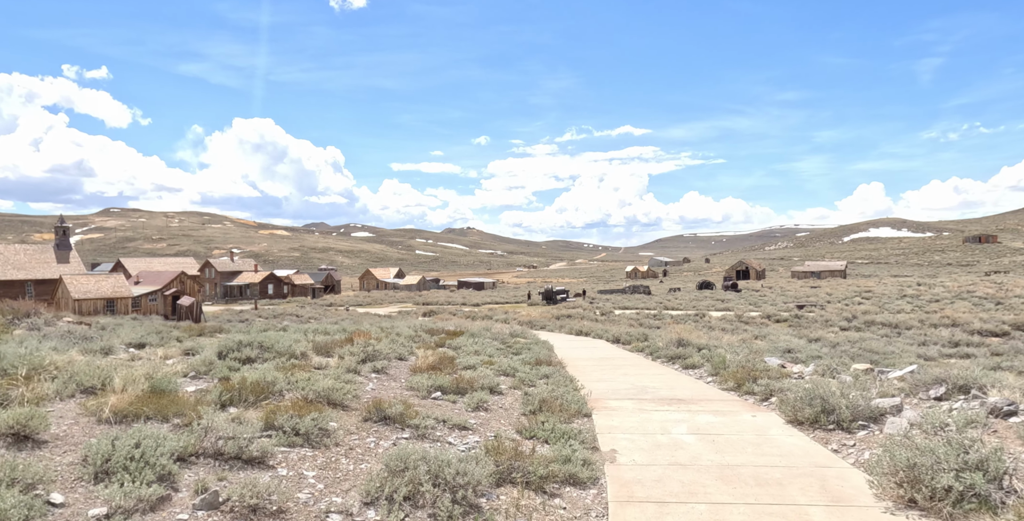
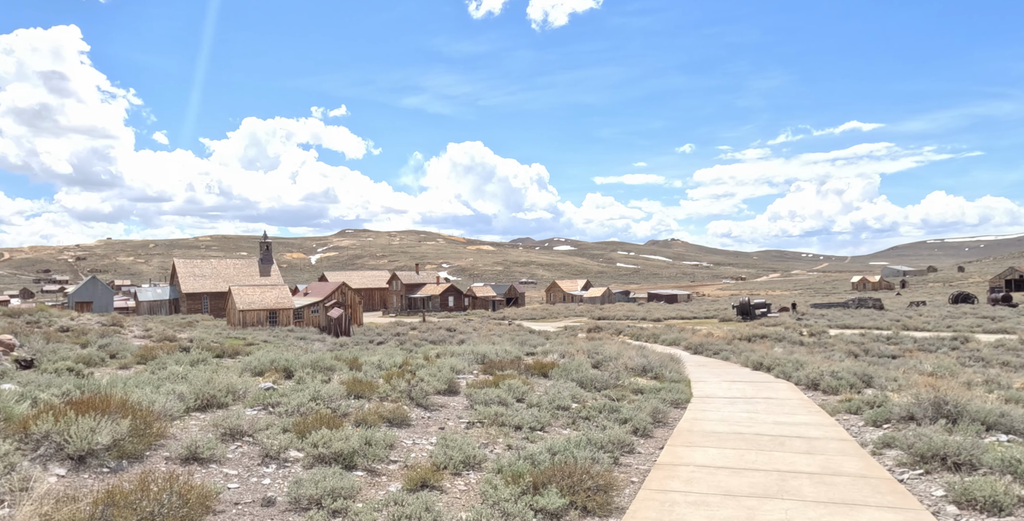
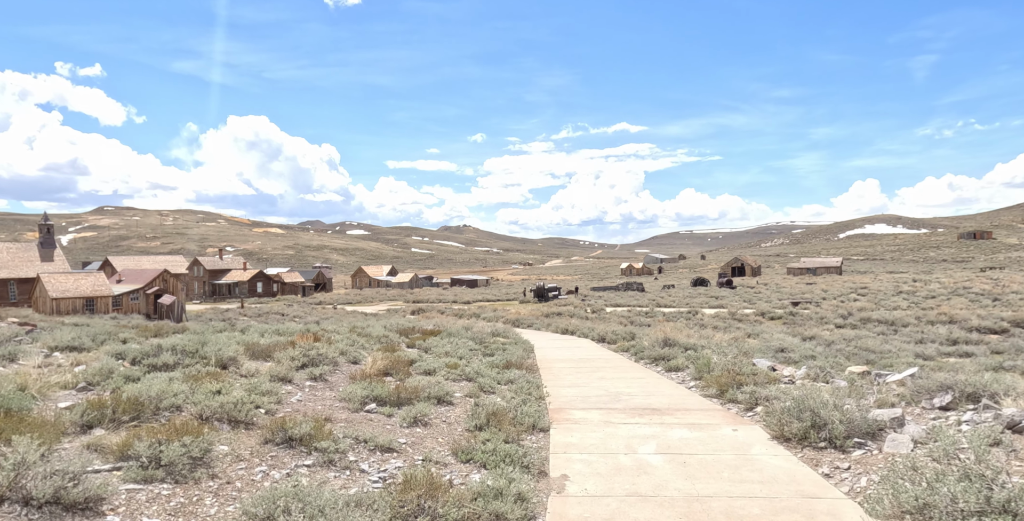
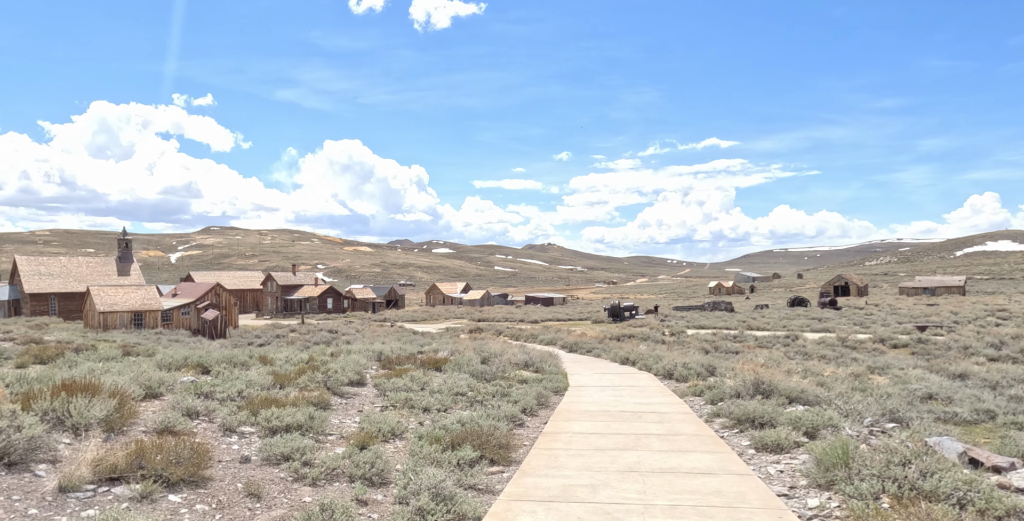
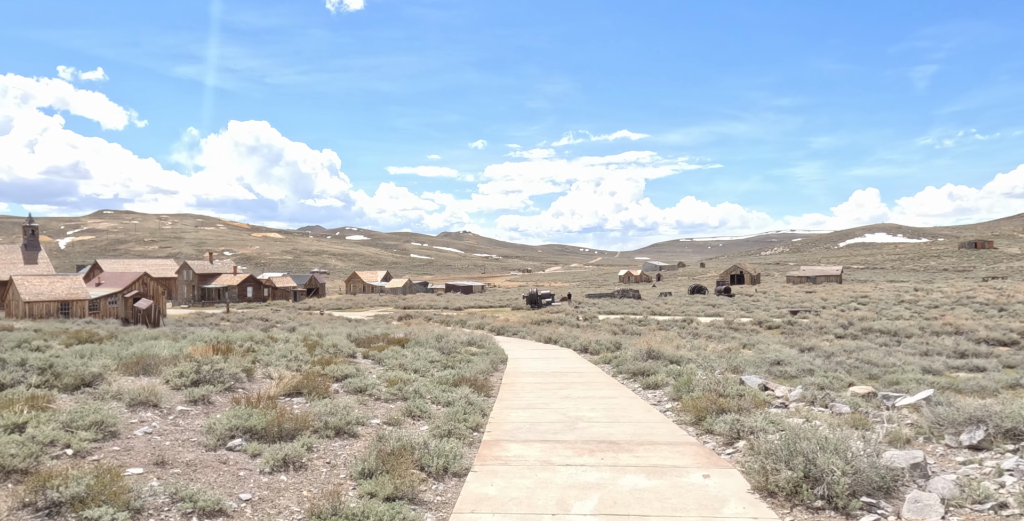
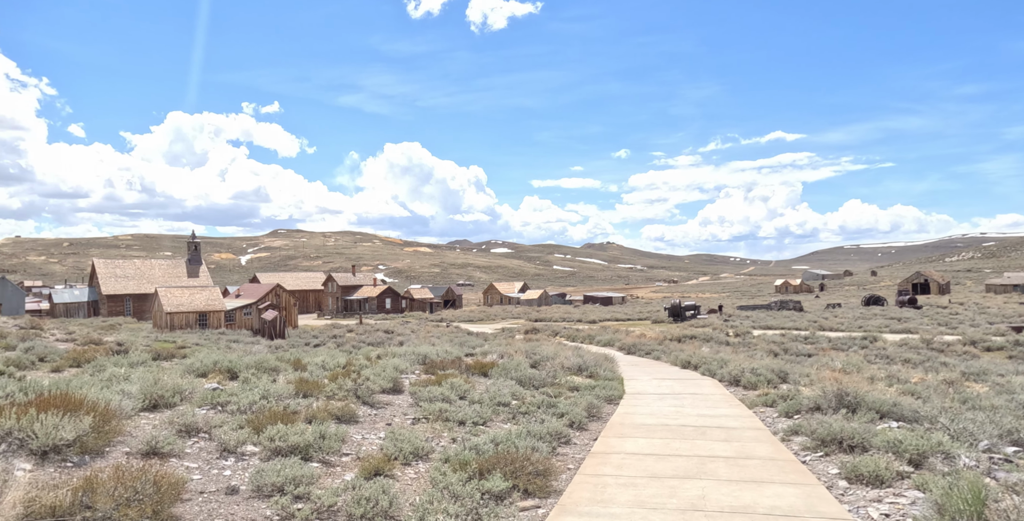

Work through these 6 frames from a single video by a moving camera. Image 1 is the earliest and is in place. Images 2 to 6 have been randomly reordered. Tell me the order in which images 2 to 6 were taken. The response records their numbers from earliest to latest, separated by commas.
3, 5, 4, 6, 2
